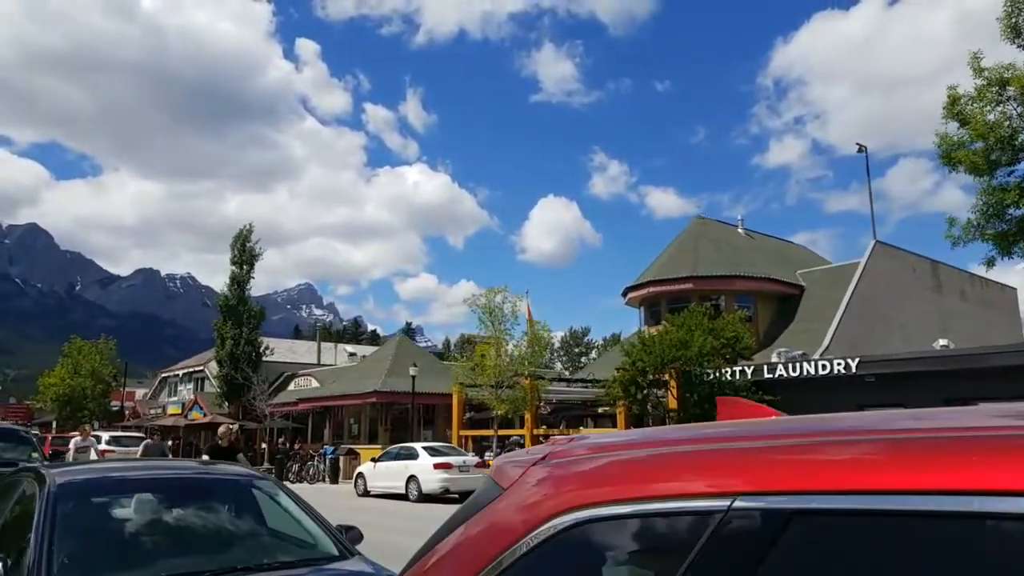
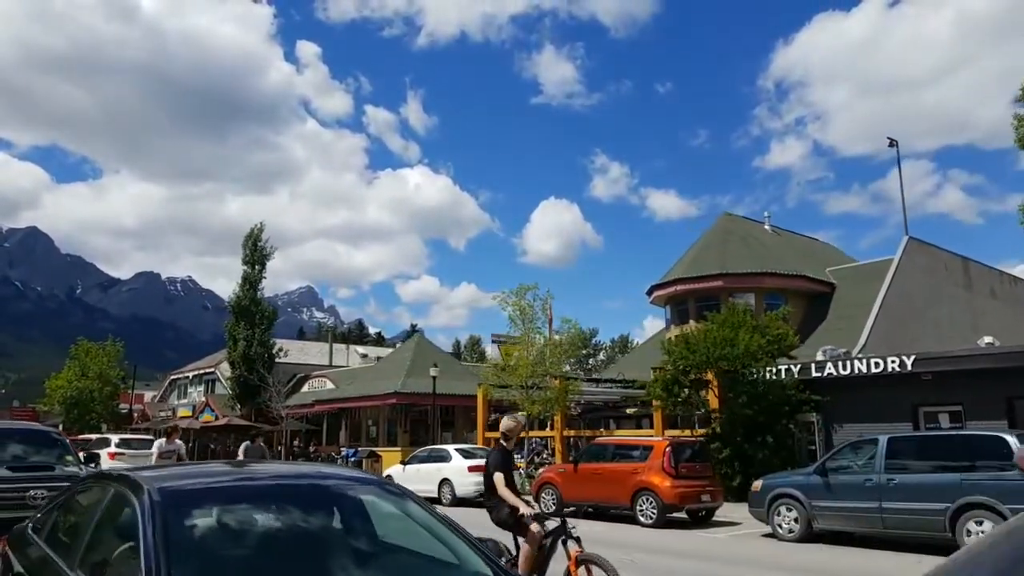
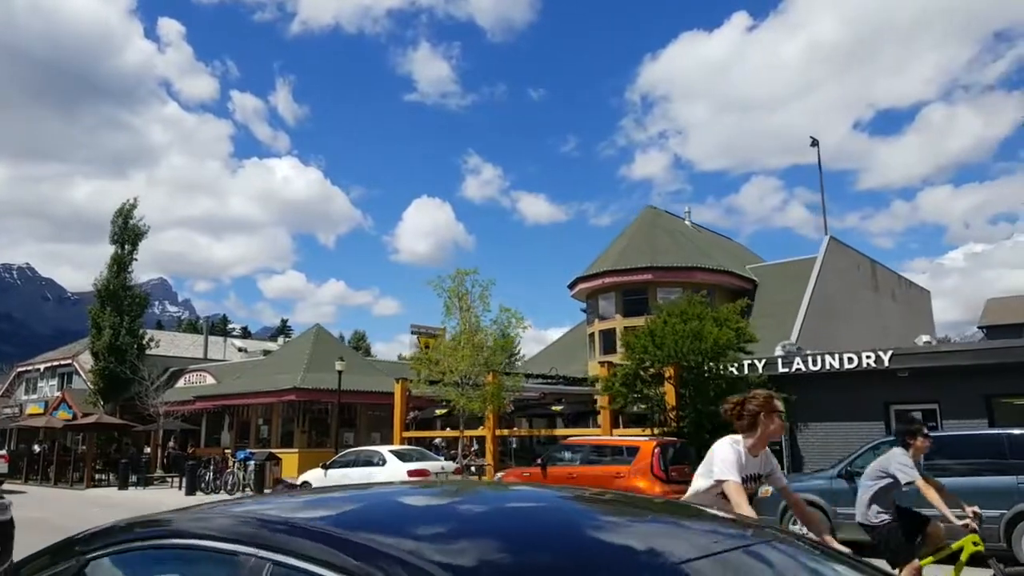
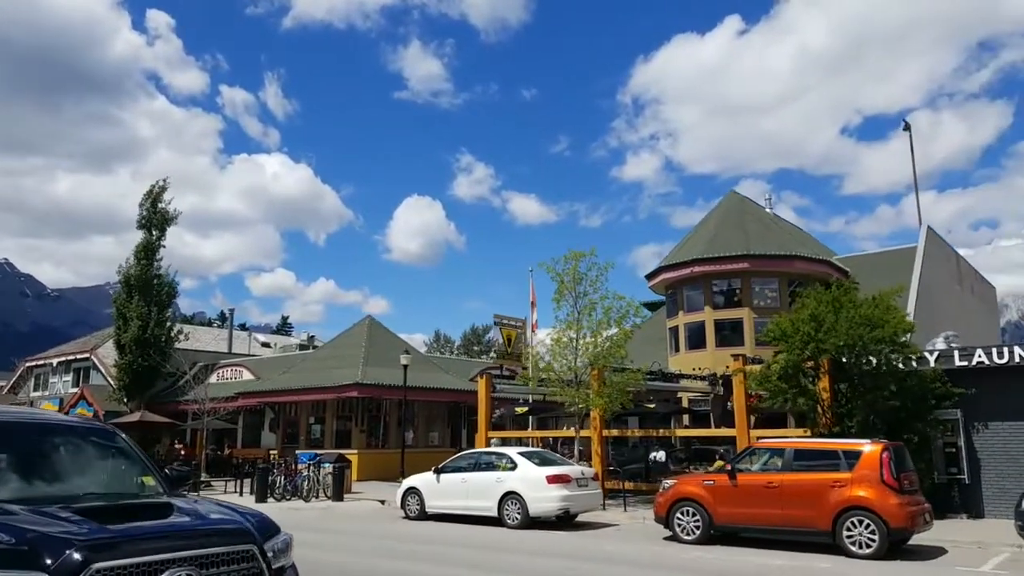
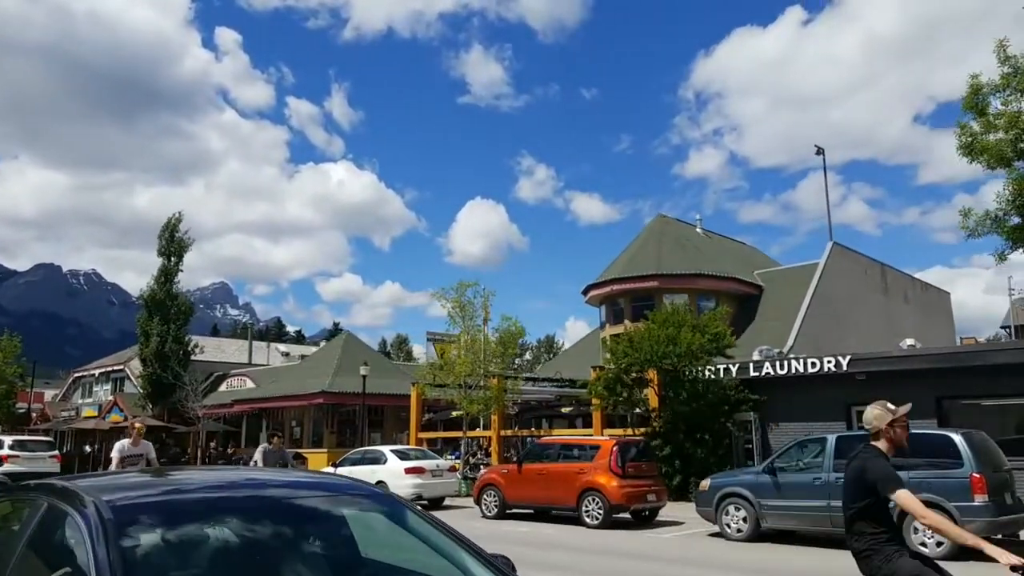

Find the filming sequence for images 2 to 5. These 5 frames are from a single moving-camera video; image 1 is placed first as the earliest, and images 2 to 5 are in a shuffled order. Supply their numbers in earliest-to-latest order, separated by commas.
2, 5, 3, 4
